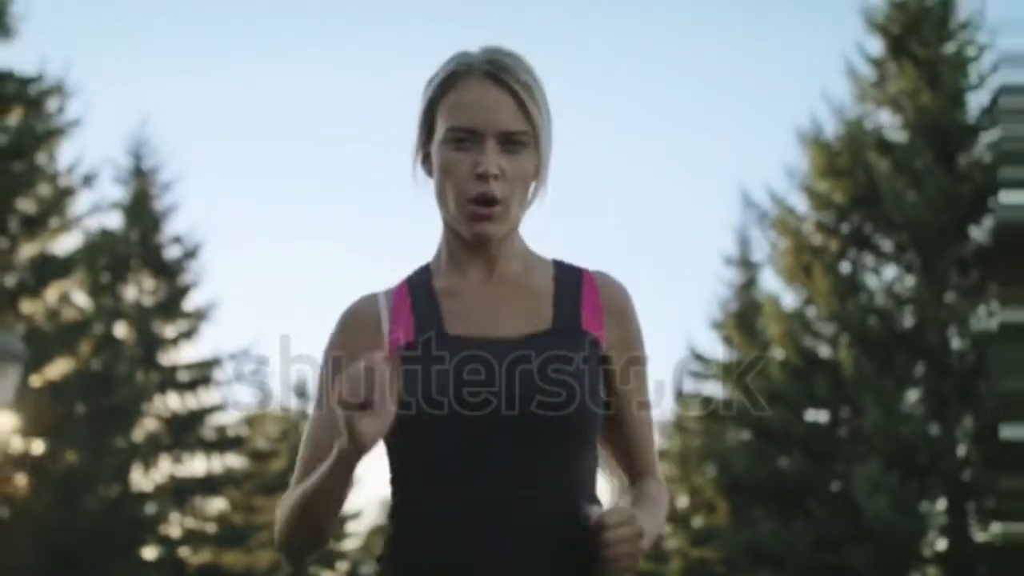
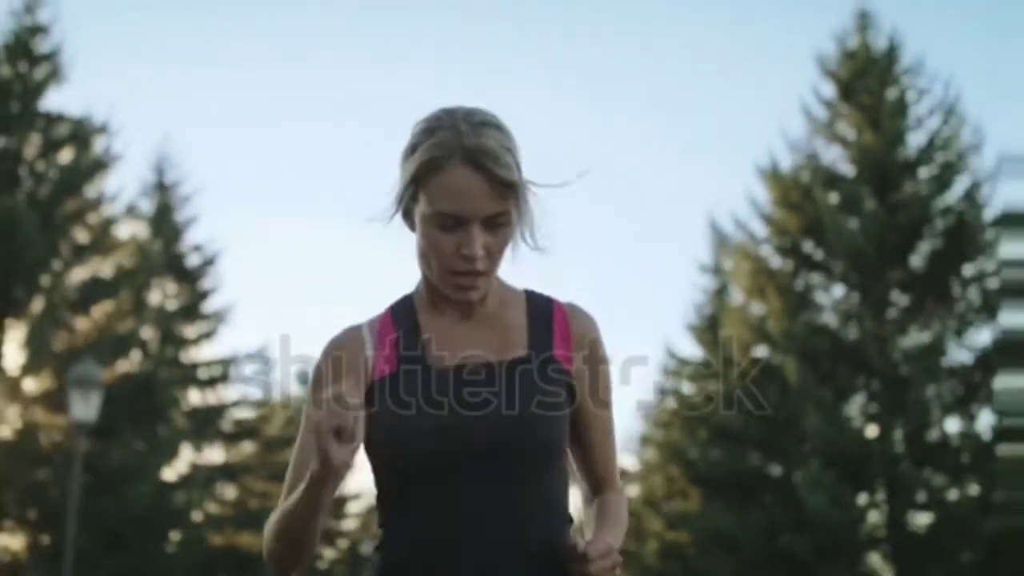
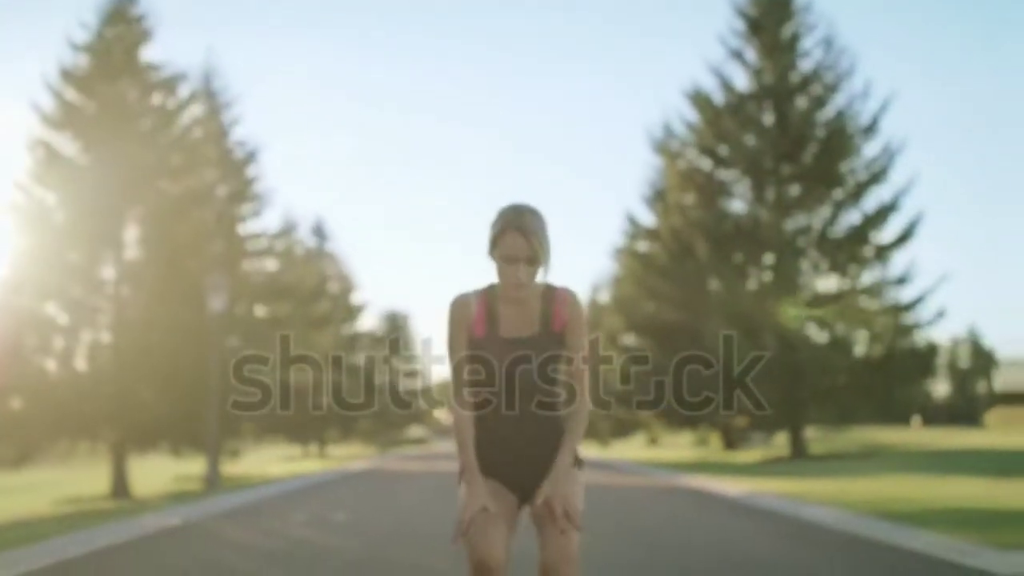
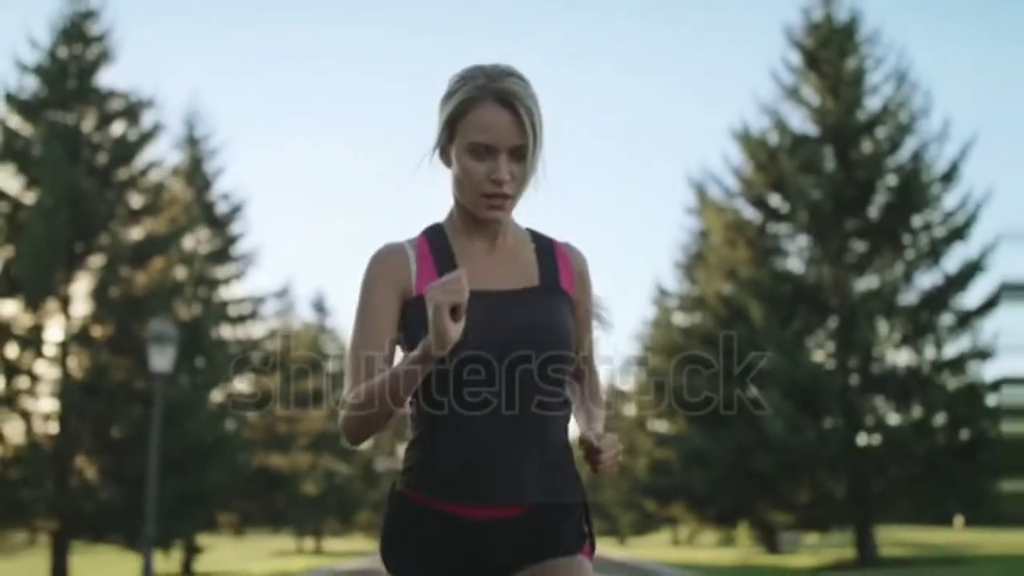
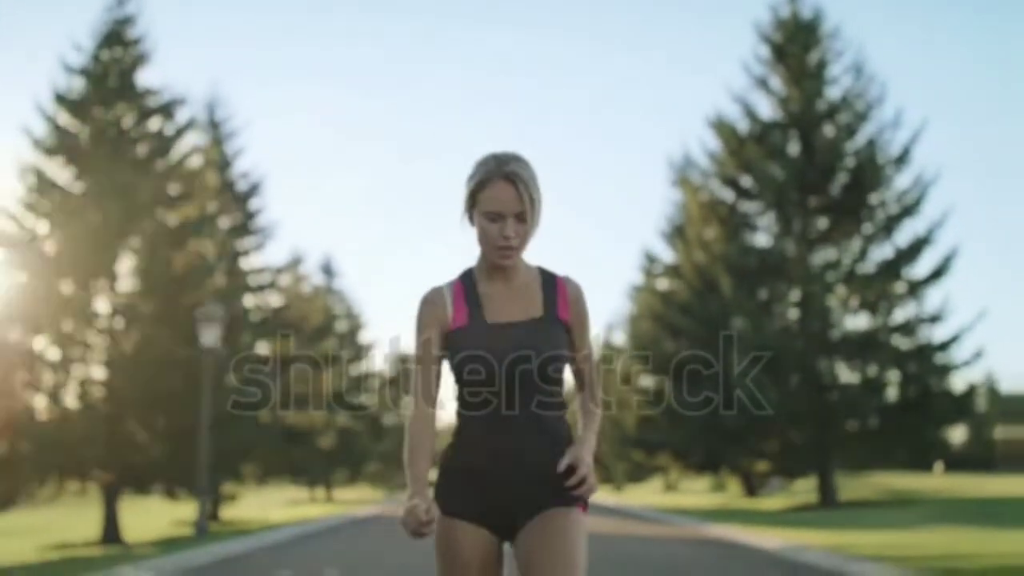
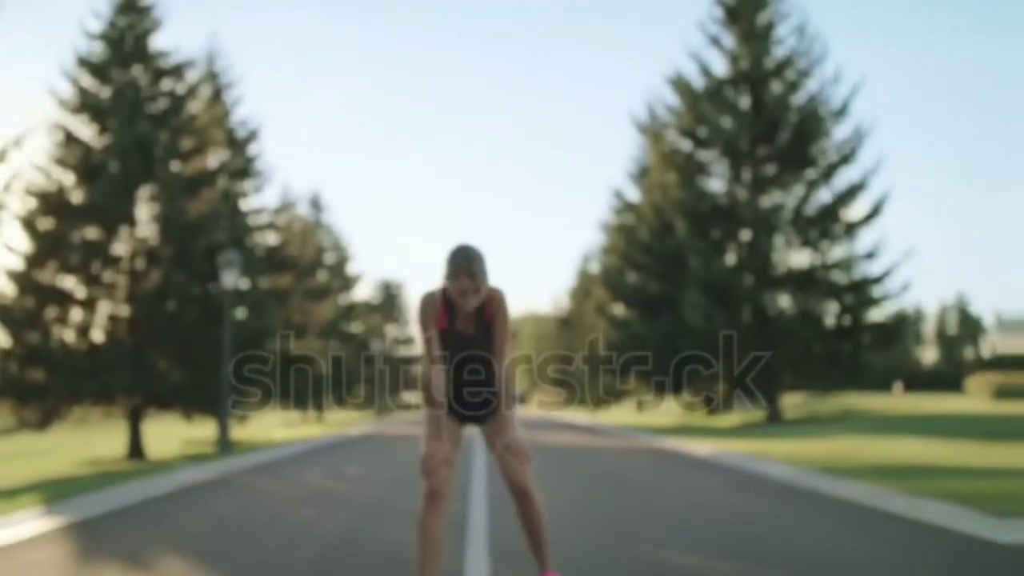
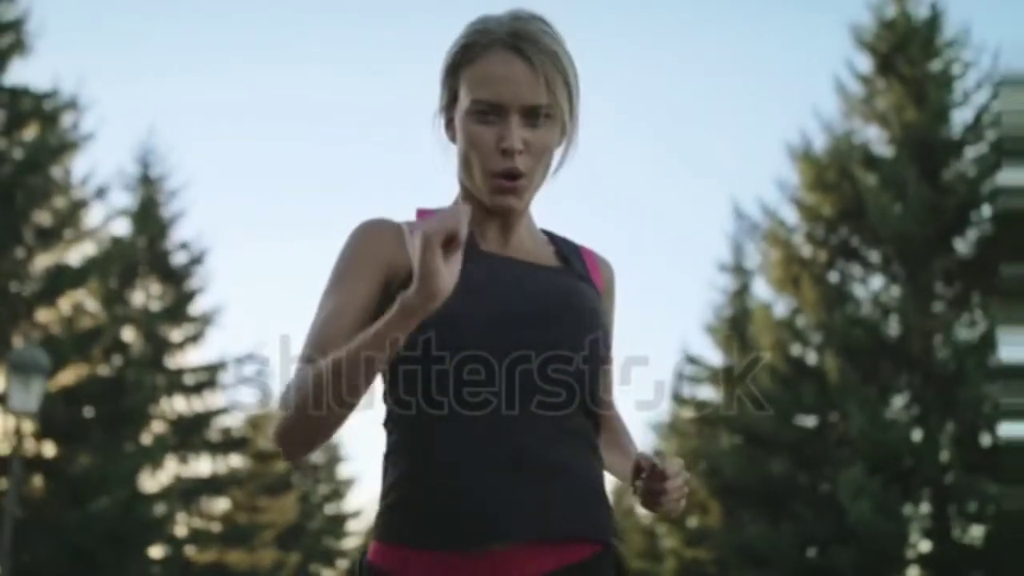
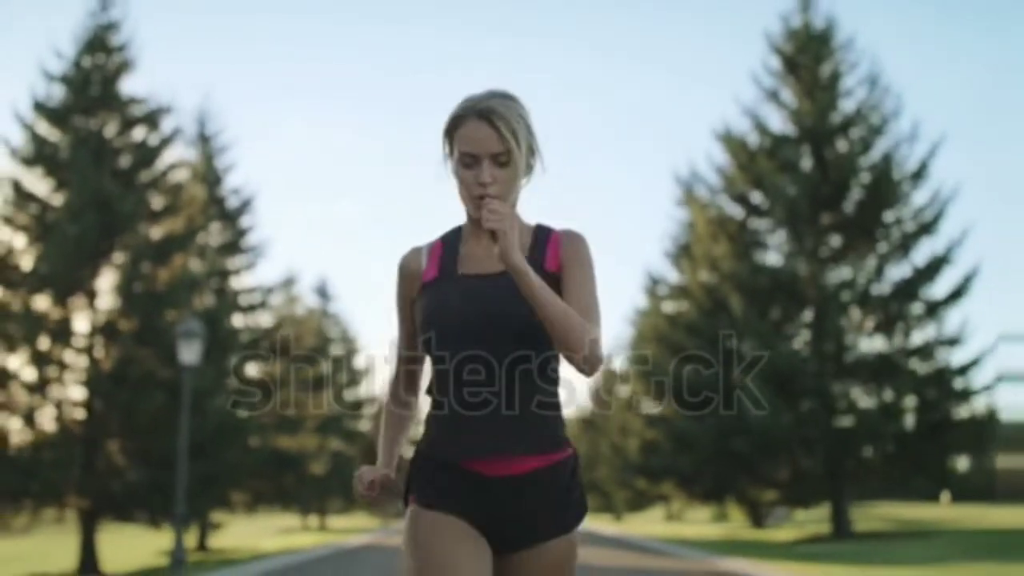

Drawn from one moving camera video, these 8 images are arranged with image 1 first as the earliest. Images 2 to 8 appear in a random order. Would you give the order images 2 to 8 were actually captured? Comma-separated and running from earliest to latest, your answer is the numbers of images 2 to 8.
7, 2, 4, 8, 5, 3, 6
